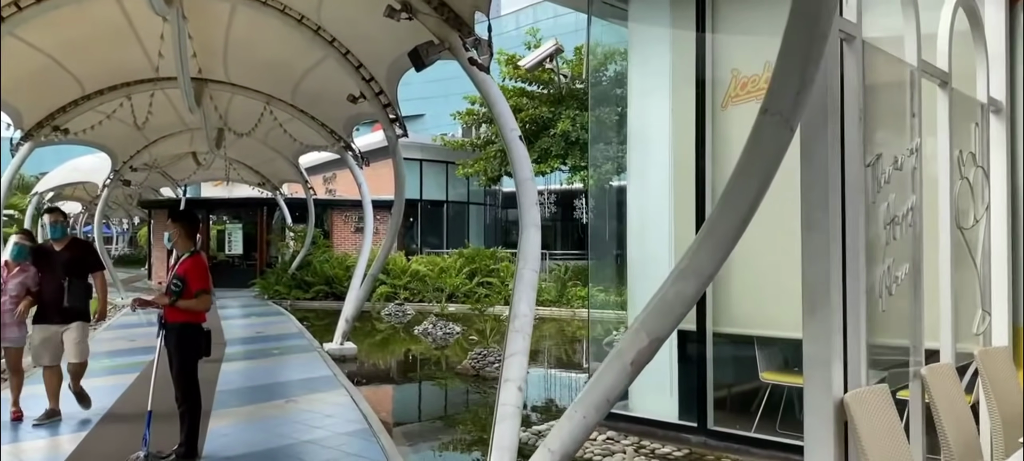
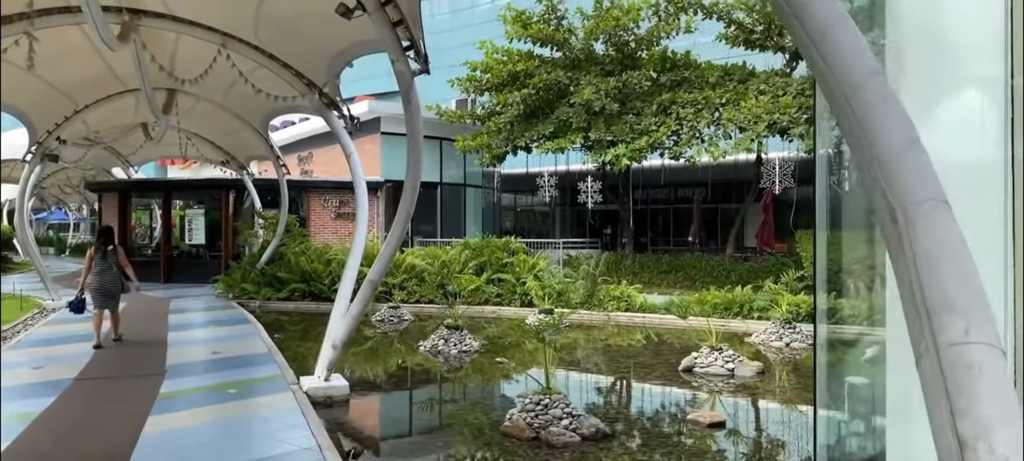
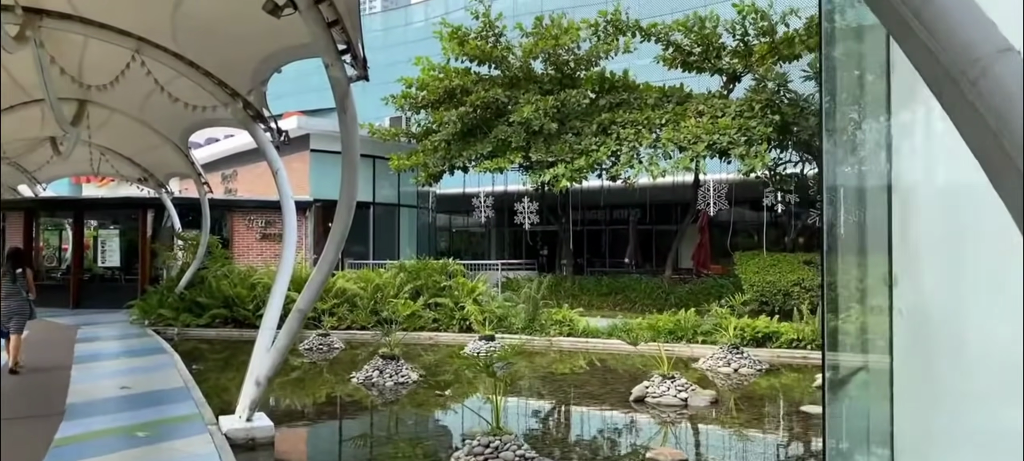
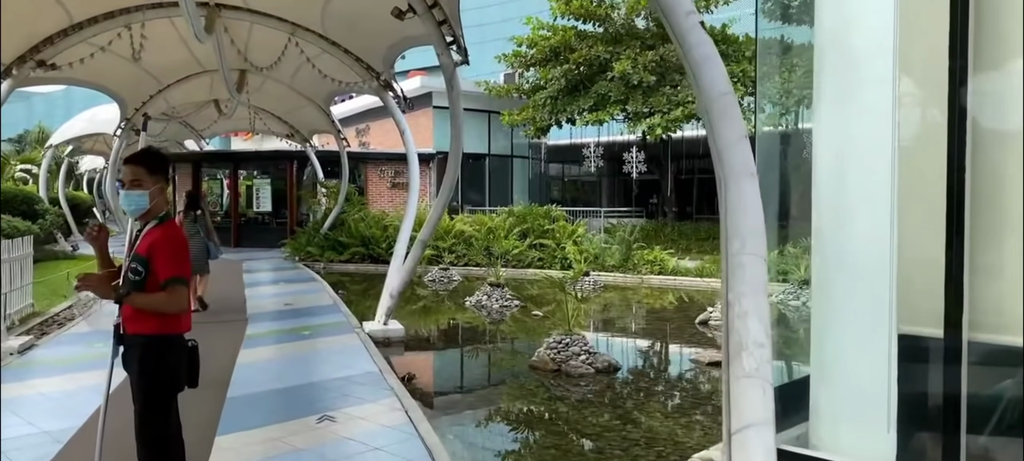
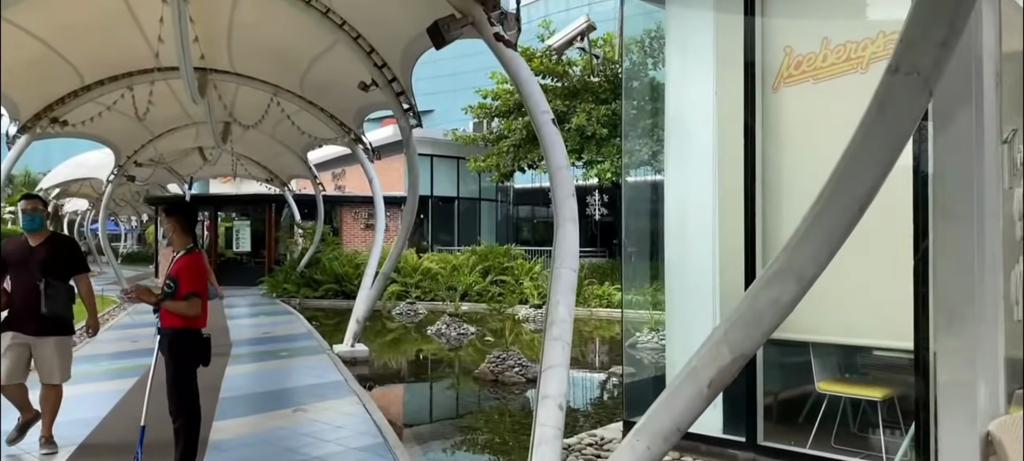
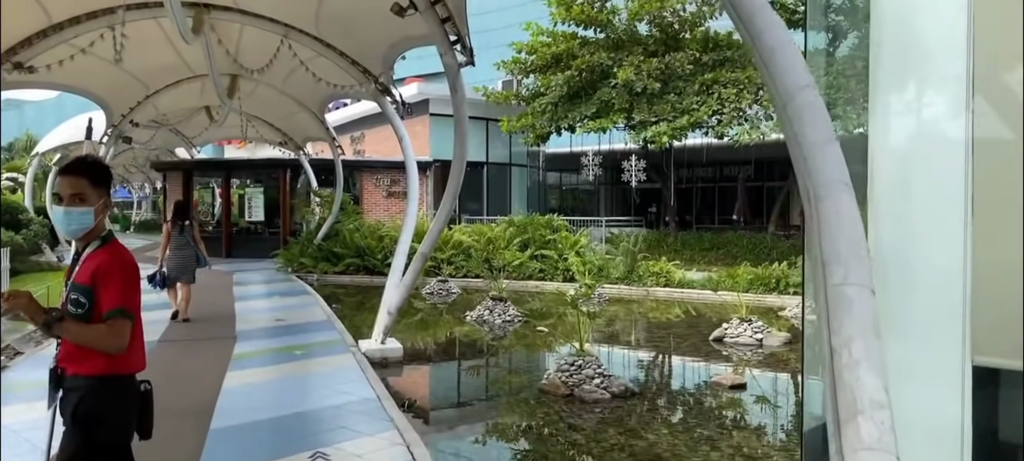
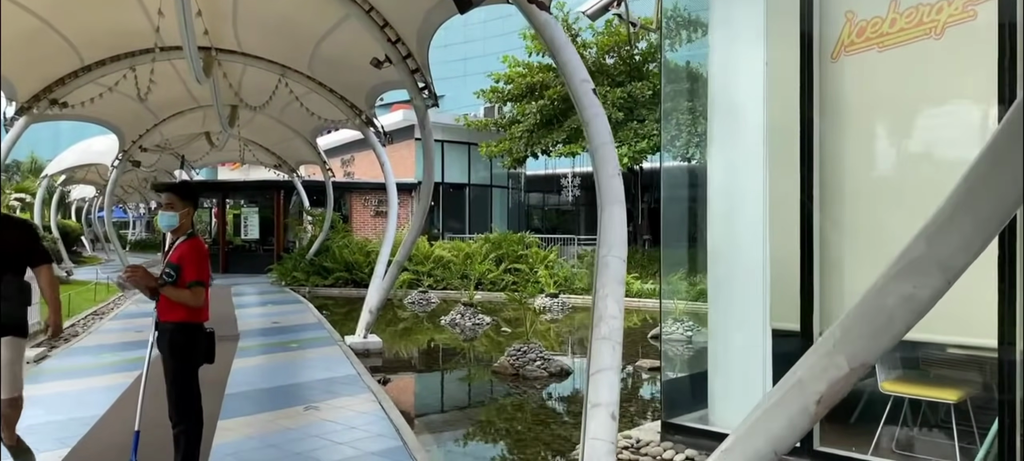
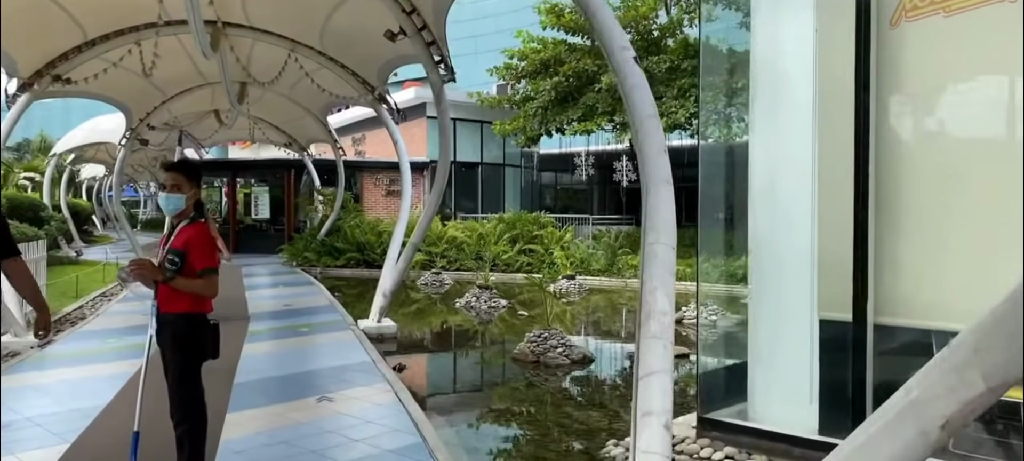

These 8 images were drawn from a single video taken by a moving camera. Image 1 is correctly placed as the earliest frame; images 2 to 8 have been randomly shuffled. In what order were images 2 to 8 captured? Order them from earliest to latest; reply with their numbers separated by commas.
5, 7, 8, 4, 6, 2, 3
